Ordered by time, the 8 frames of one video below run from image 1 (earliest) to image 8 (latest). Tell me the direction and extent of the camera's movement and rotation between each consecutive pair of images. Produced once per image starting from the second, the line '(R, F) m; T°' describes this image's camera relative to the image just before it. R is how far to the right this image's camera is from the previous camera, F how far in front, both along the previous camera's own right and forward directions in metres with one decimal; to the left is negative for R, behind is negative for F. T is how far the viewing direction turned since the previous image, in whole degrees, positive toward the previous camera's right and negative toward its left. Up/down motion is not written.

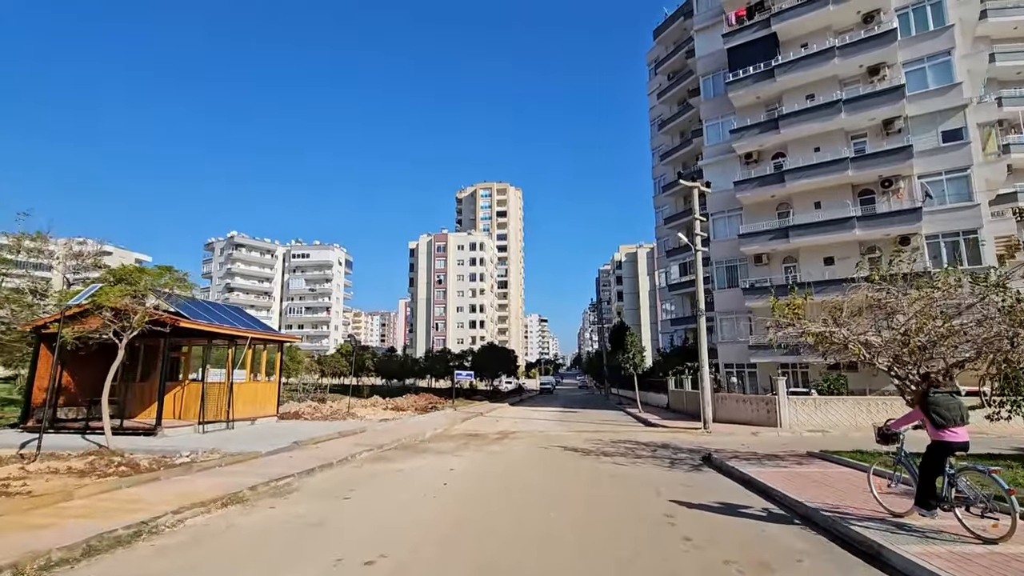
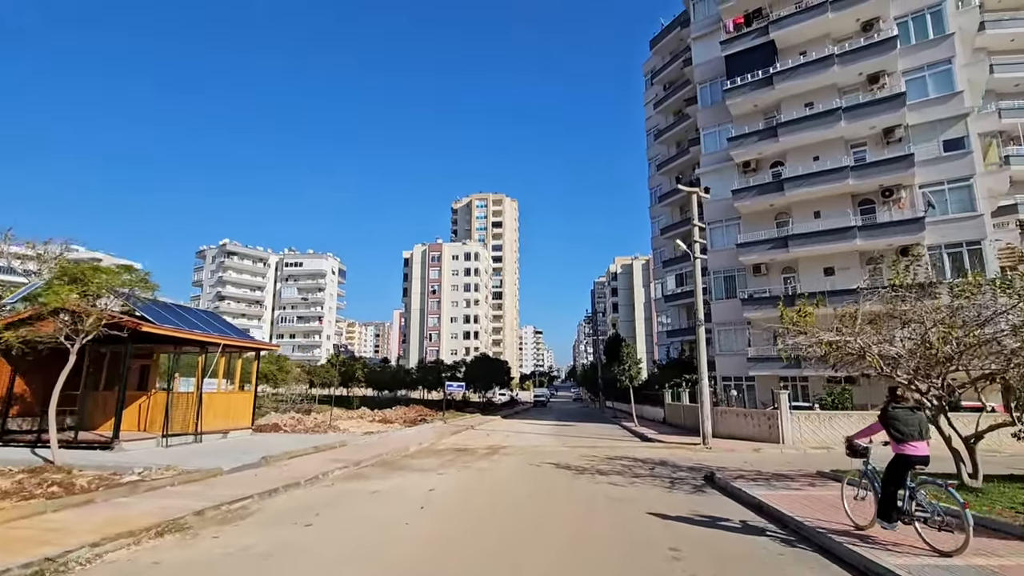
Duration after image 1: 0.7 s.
(+0.2, +1.0) m; +1°
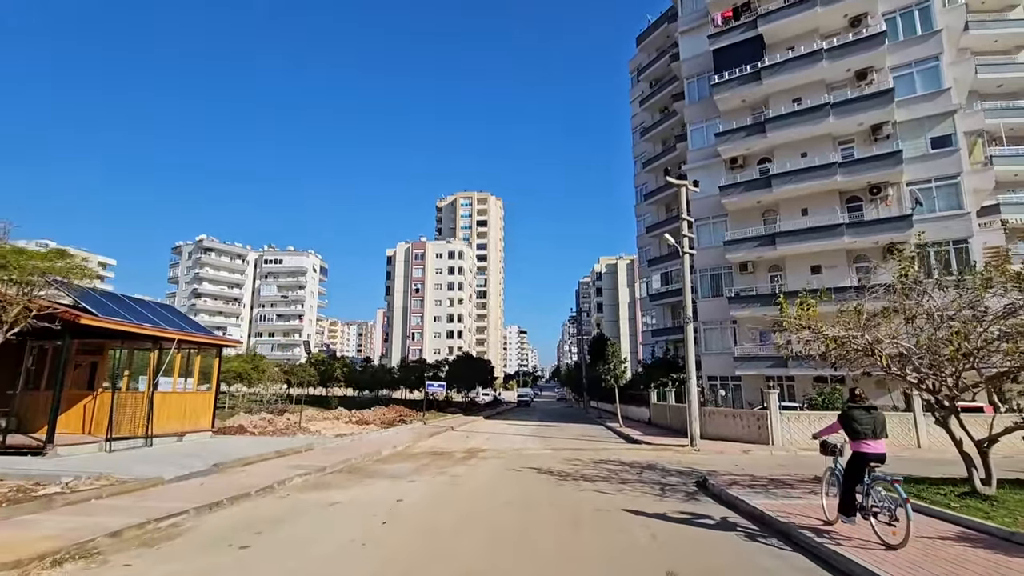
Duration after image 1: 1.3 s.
(+0.2, +1.1) m; +2°
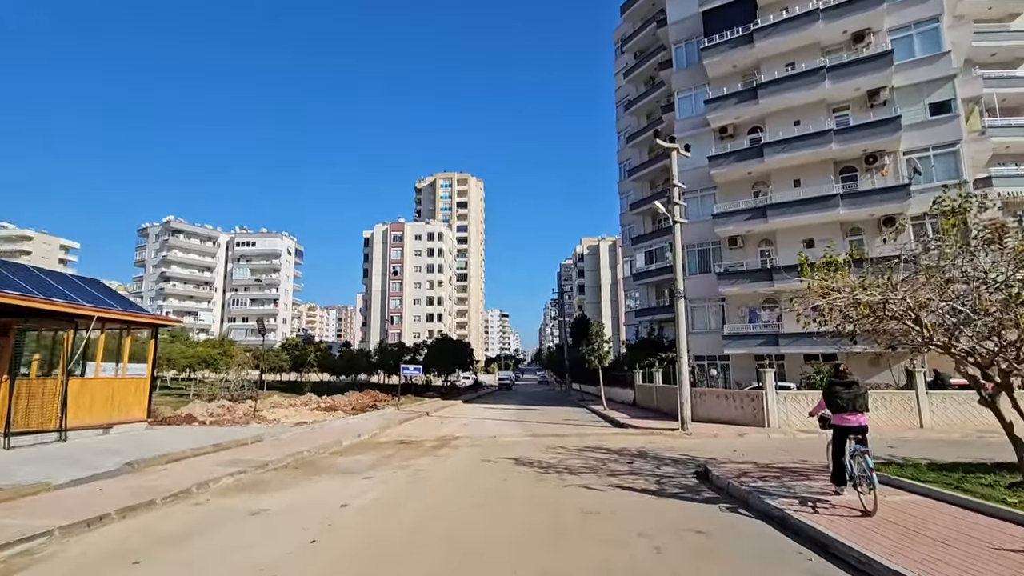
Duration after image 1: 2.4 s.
(+0.2, +1.9) m; +2°
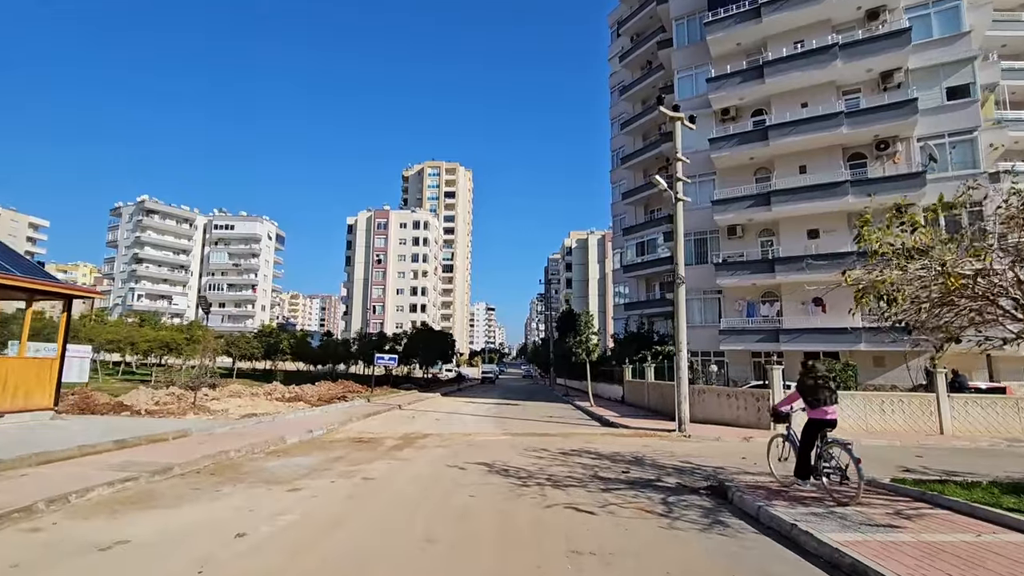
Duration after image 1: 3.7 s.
(+0.2, +2.3) m; +1°
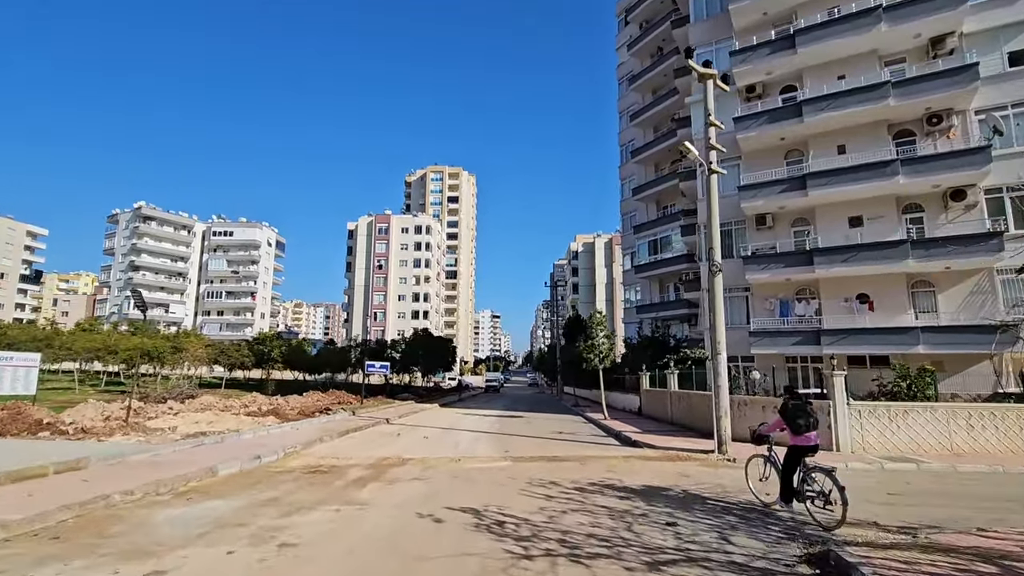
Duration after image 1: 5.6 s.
(+0.1, +3.2) m; -1°
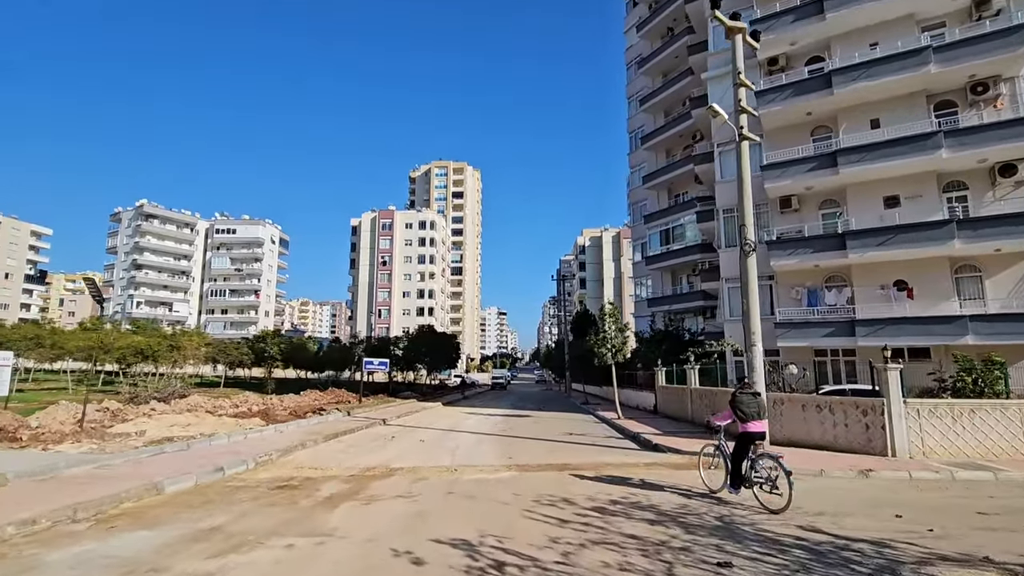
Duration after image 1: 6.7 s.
(+0.1, +1.8) m; -1°
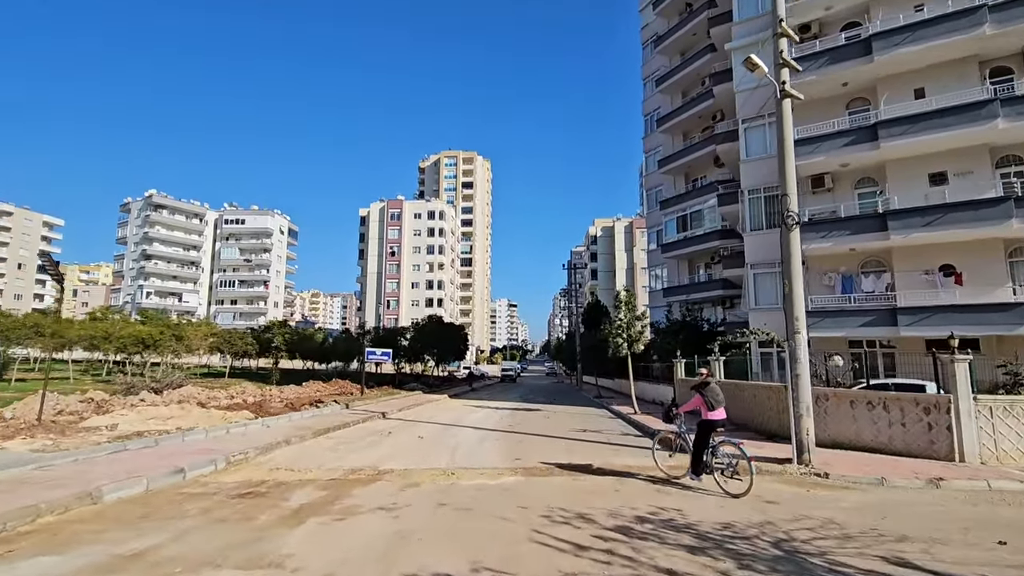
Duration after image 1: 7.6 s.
(+0.1, +1.6) m; -1°
